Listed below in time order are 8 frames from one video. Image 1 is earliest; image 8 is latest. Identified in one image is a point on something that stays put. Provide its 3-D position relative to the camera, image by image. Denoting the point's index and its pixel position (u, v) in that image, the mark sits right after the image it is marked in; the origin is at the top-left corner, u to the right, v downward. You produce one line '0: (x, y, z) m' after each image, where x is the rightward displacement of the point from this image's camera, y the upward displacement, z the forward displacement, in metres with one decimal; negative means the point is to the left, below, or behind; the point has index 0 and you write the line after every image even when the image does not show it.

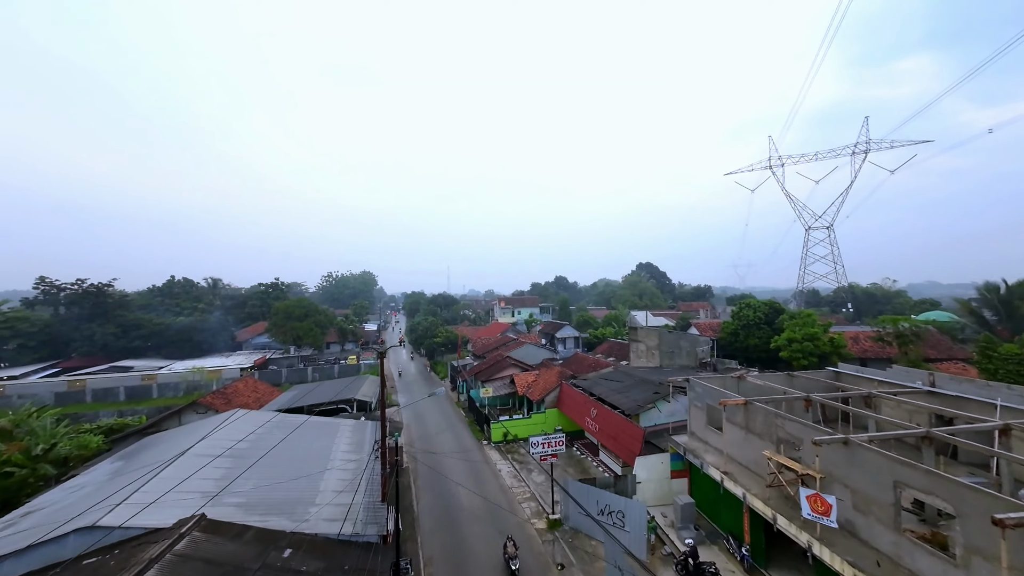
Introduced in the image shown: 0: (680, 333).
0: (+9.3, -2.6, +19.3) m
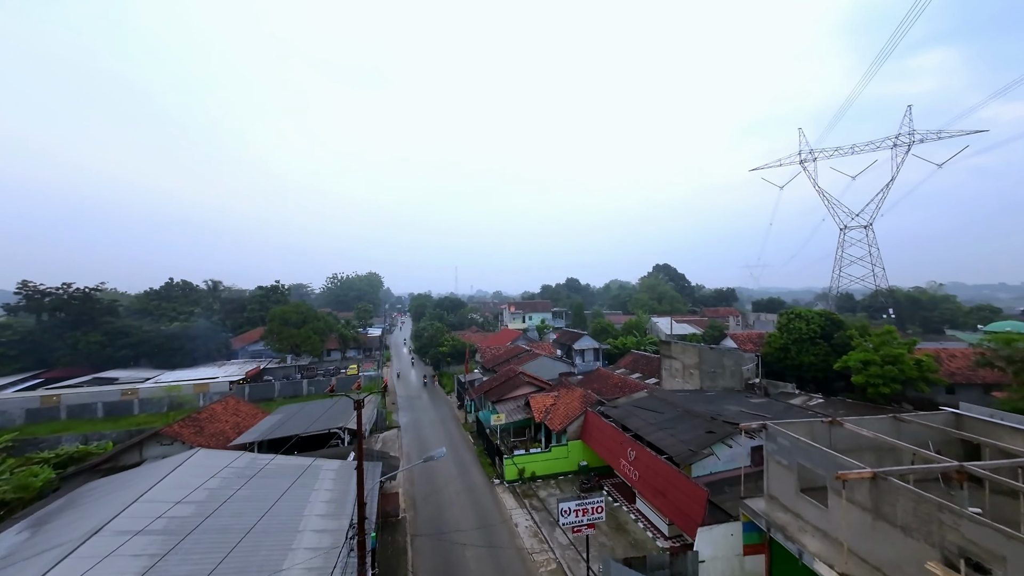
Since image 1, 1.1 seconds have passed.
0: (+10.0, -3.0, +16.5) m
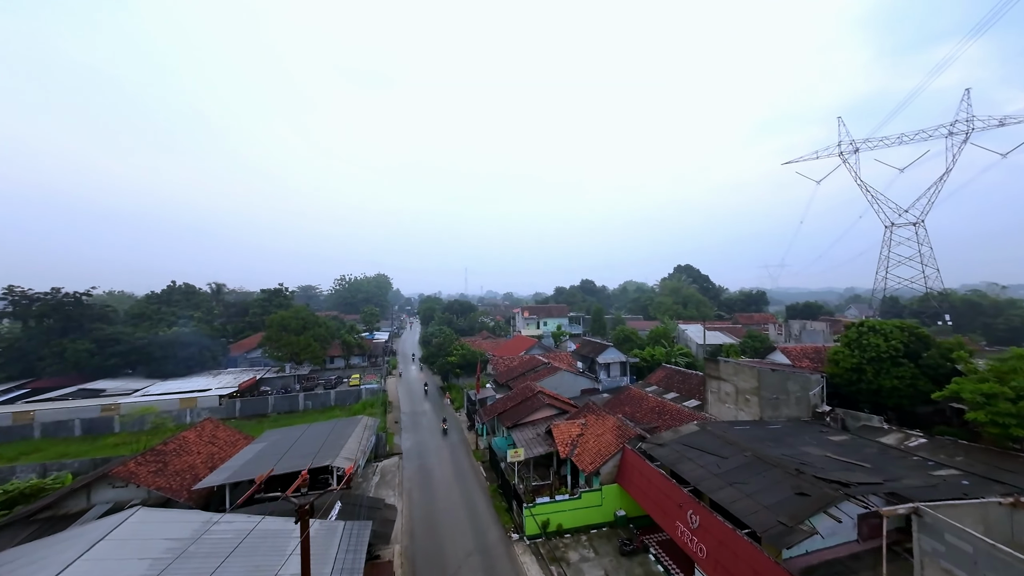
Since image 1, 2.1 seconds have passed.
0: (+10.8, -3.4, +13.7) m
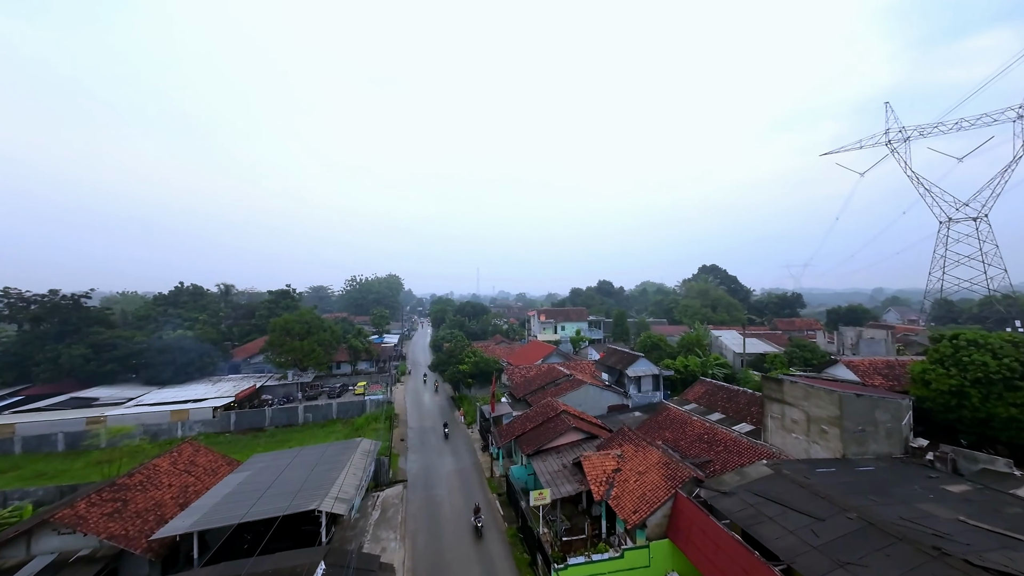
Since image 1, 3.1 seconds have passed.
0: (+11.5, -3.6, +11.0) m
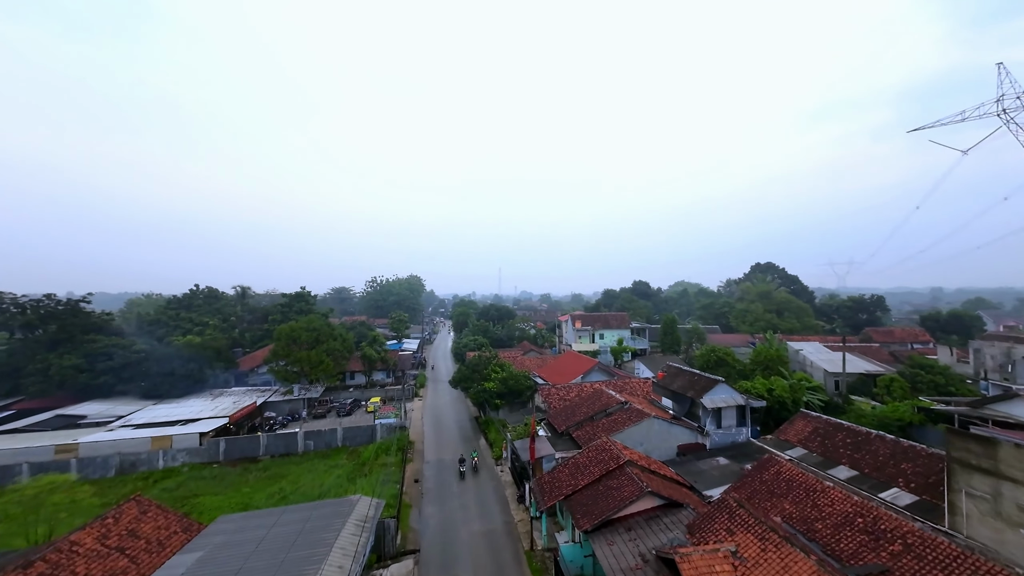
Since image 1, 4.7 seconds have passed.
0: (+12.8, -3.8, +6.3) m
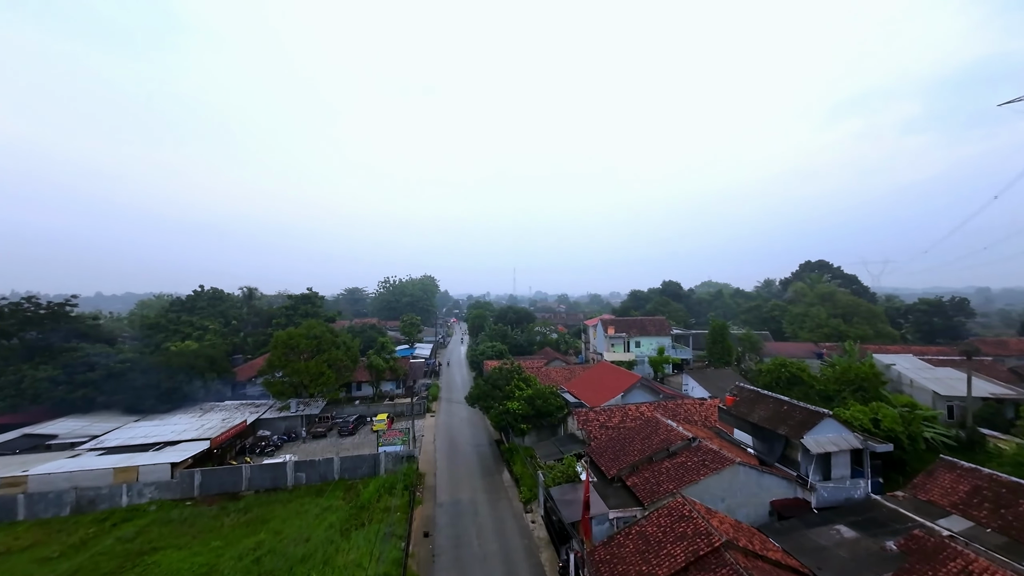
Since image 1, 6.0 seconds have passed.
0: (+13.7, -3.9, +2.4) m
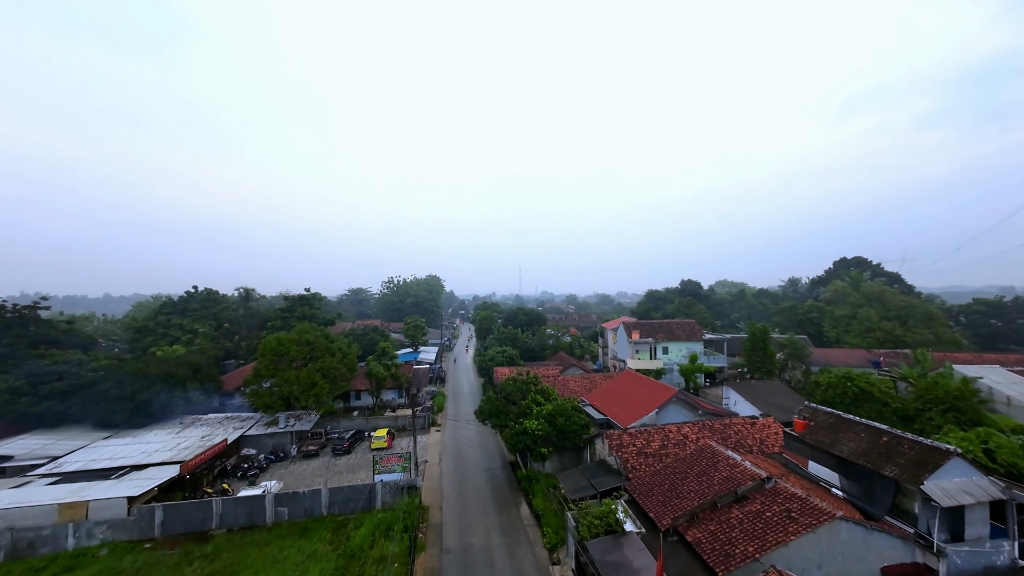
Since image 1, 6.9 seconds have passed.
0: (+14.2, -3.8, -0.3) m
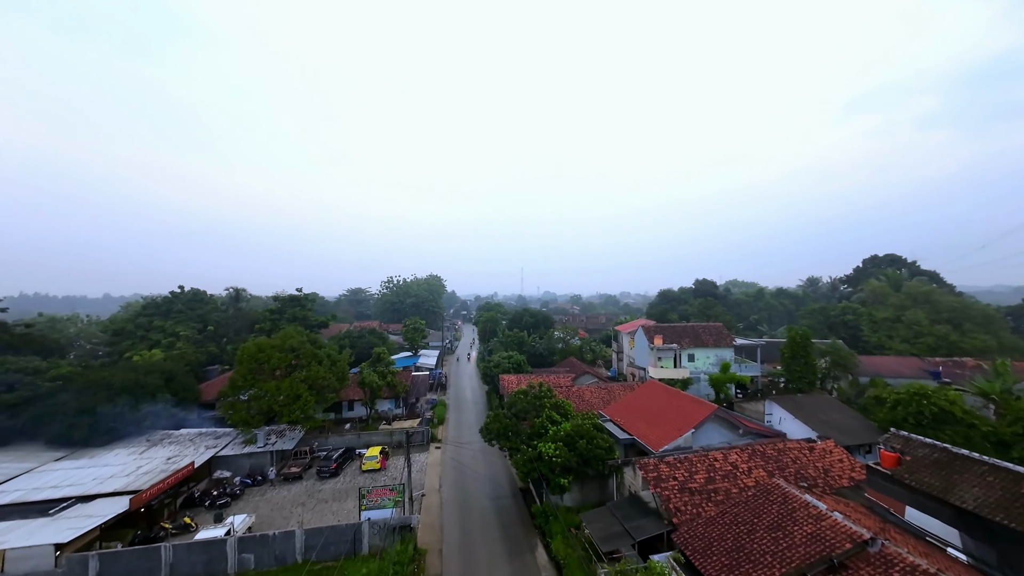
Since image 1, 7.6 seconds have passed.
0: (+14.6, -3.8, -2.8) m
